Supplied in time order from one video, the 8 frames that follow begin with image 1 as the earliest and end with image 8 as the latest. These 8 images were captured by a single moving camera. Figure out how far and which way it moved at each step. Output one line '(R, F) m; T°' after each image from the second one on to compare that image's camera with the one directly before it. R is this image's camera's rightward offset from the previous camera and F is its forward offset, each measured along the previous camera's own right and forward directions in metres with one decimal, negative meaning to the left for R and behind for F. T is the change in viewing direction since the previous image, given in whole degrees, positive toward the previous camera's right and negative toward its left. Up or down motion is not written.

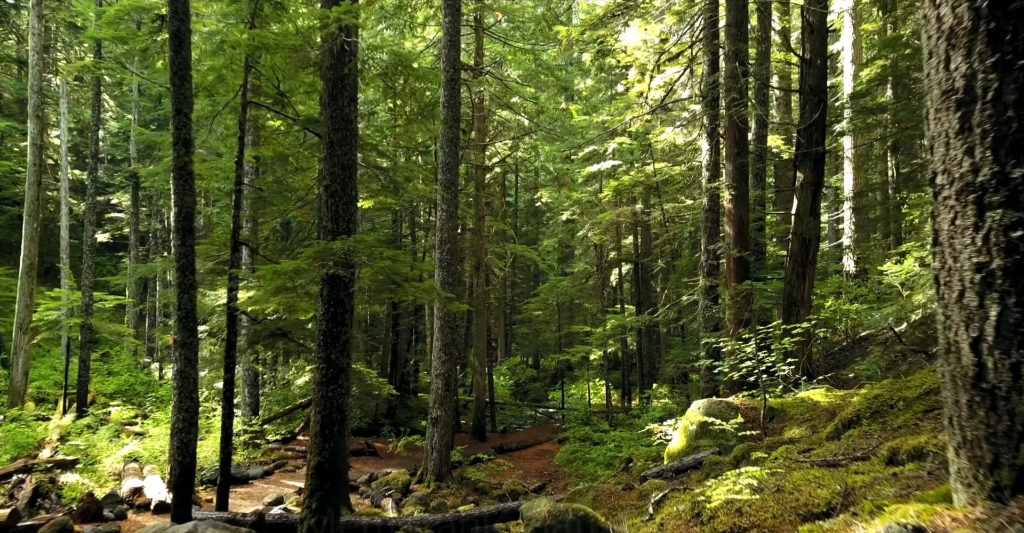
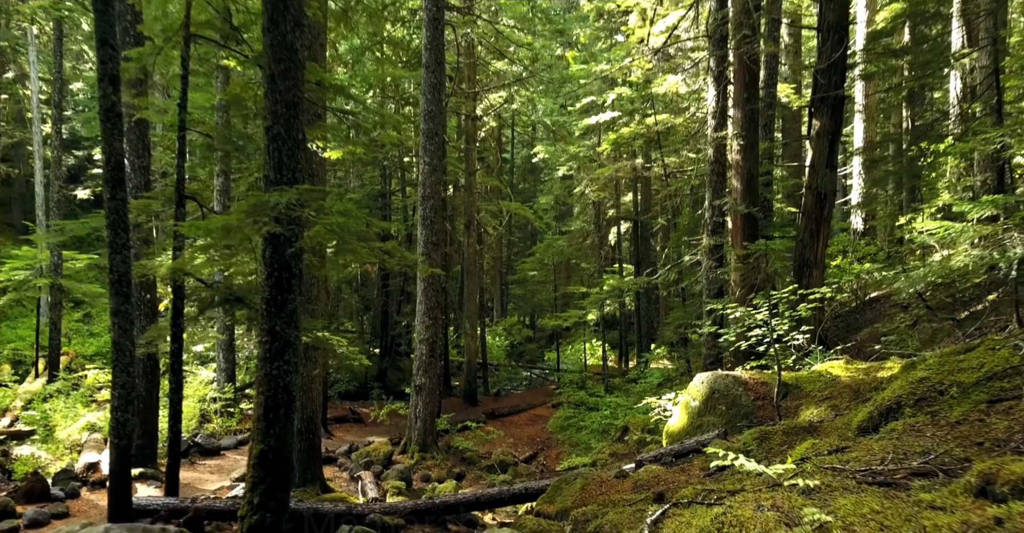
(+0.2, +1.2) m; 0°
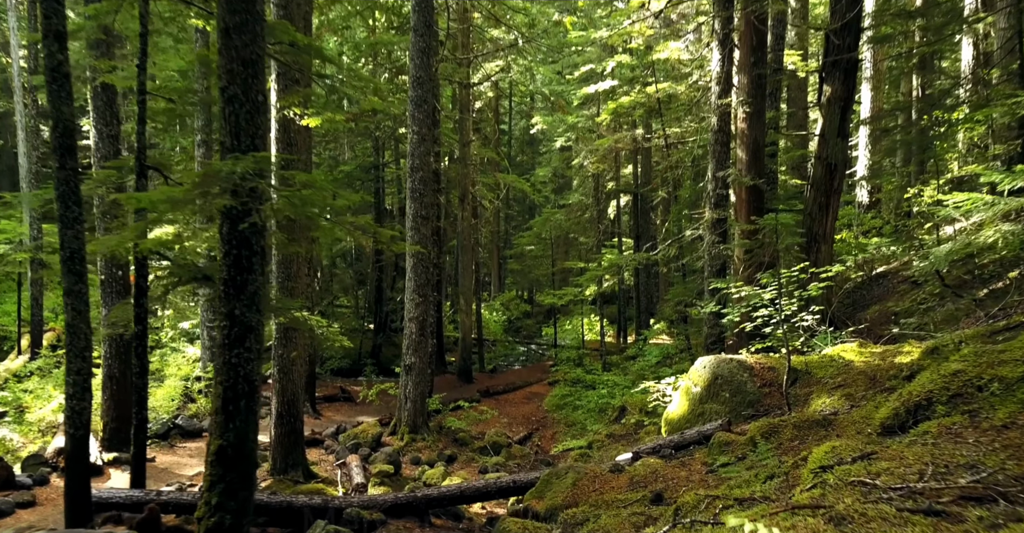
(+0.1, +0.7) m; 0°
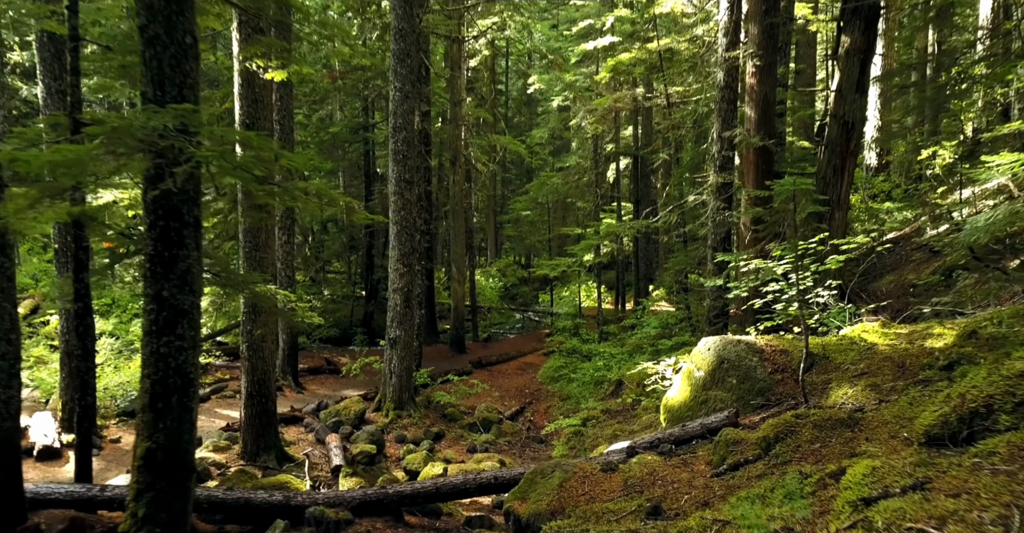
(+0.2, +0.9) m; 0°
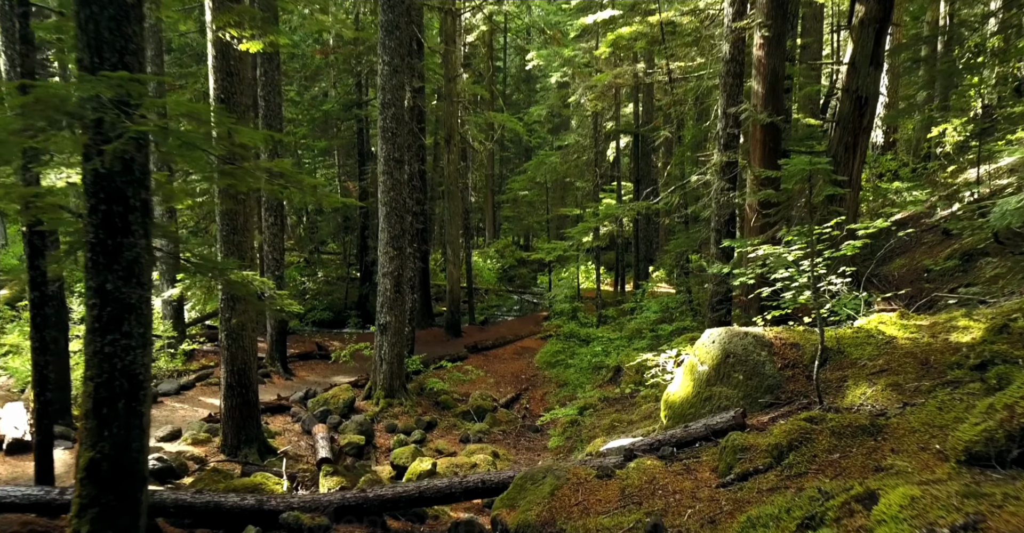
(+0.1, +0.6) m; 0°
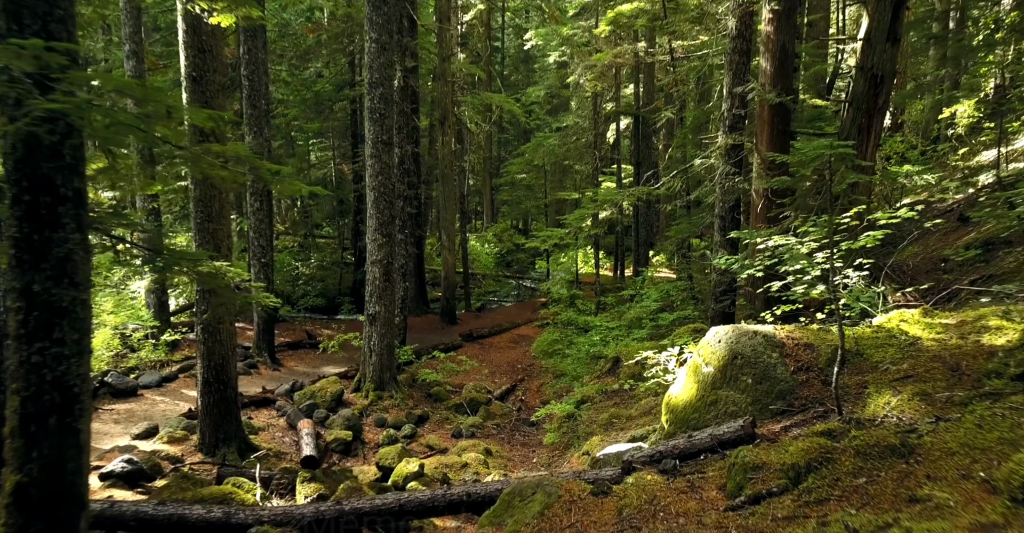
(+0.1, +0.6) m; 0°
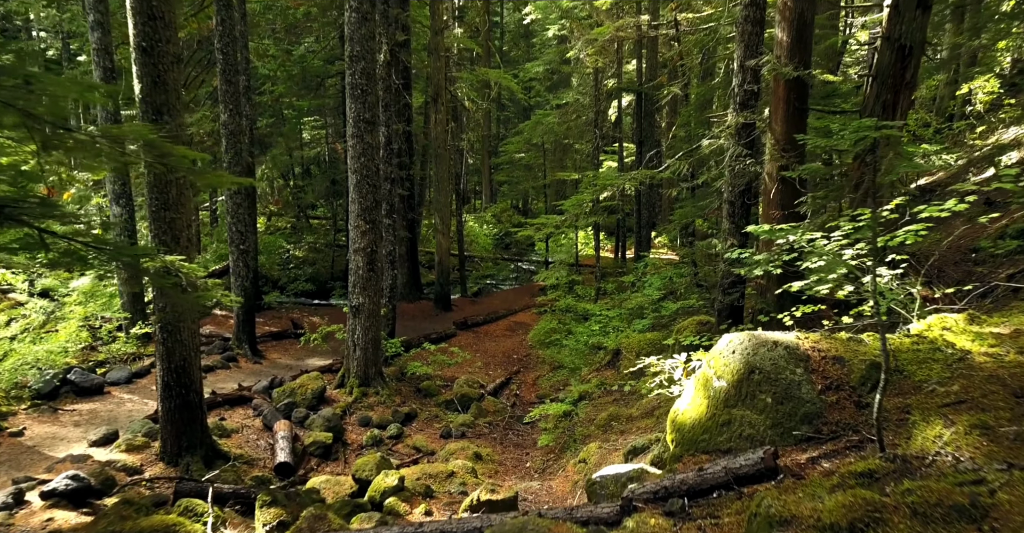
(+0.1, +0.9) m; 0°
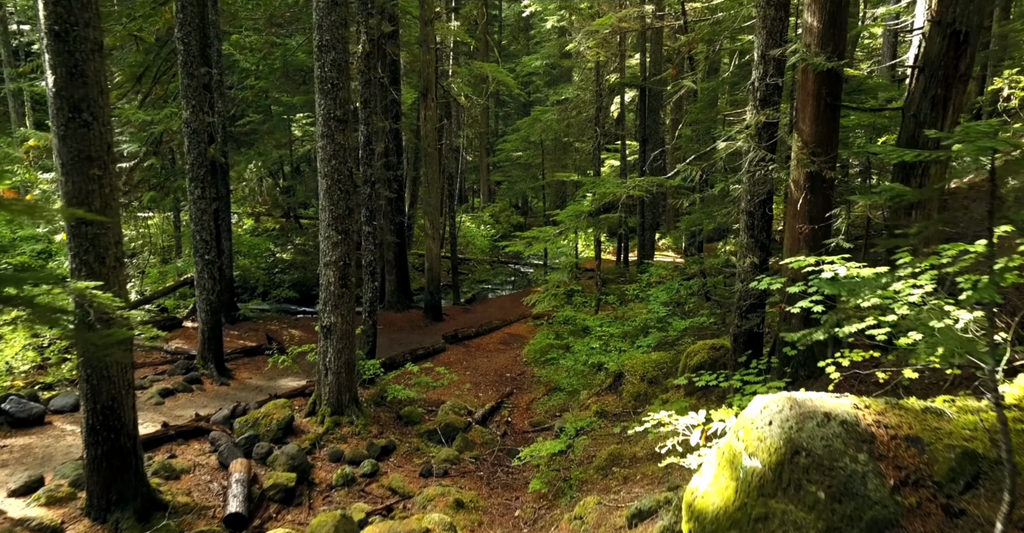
(+0.2, +1.3) m; 0°
